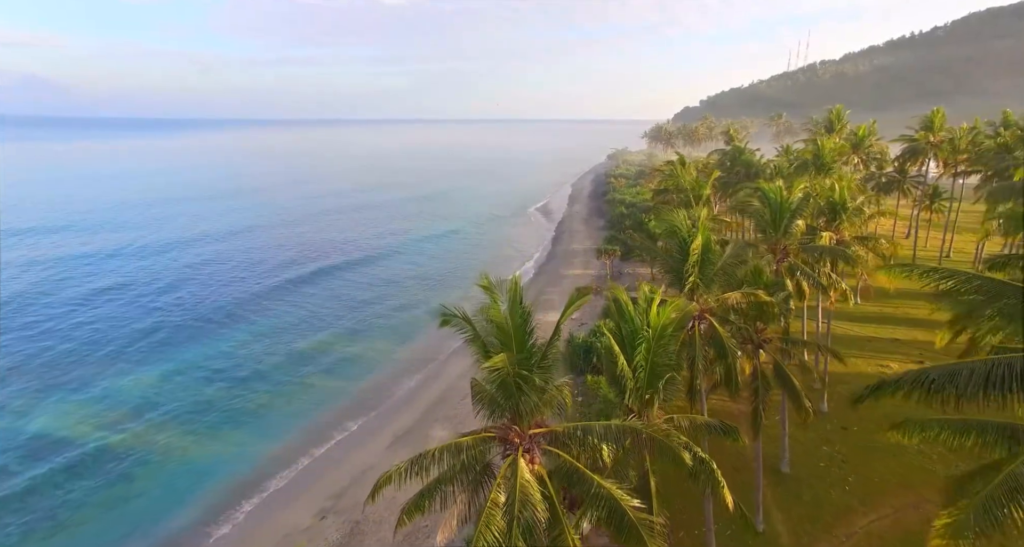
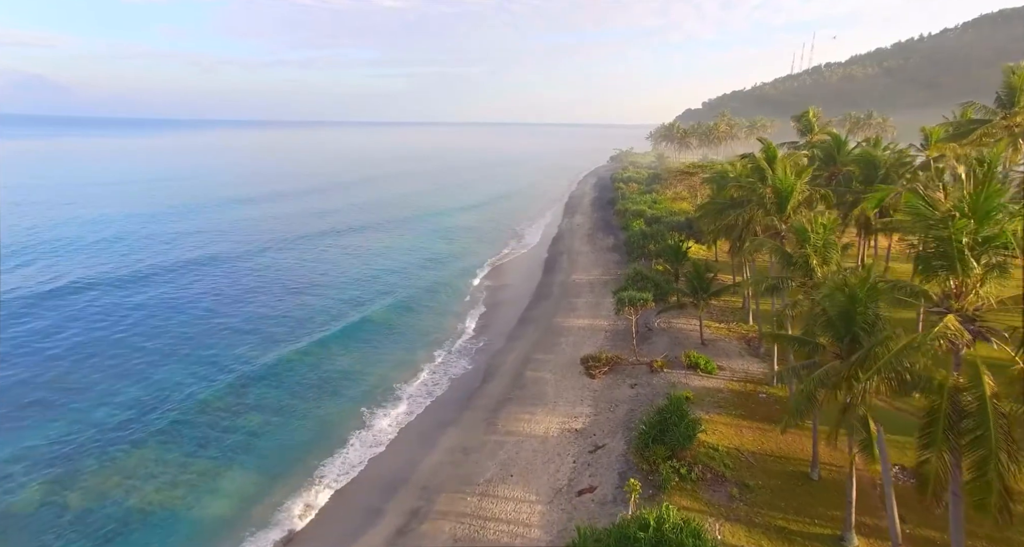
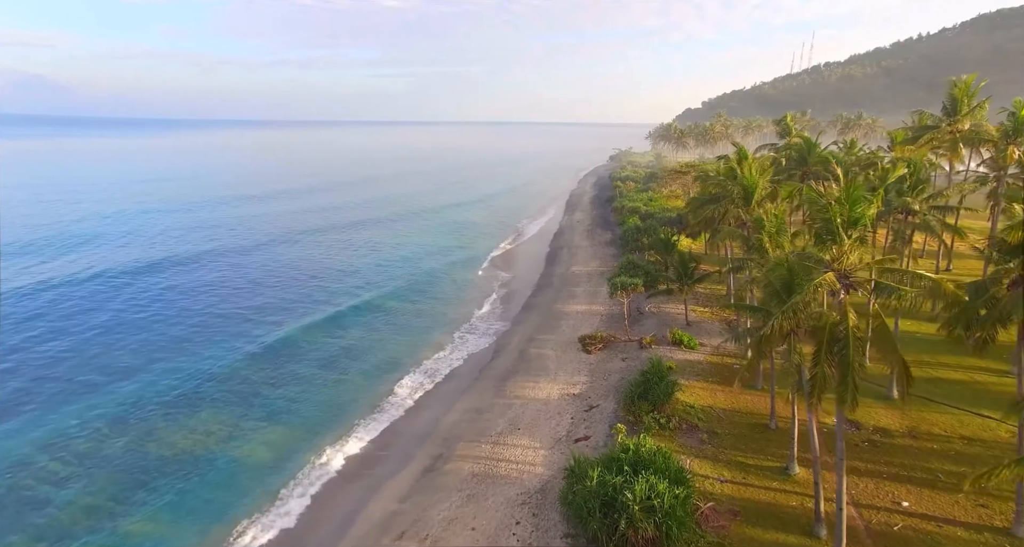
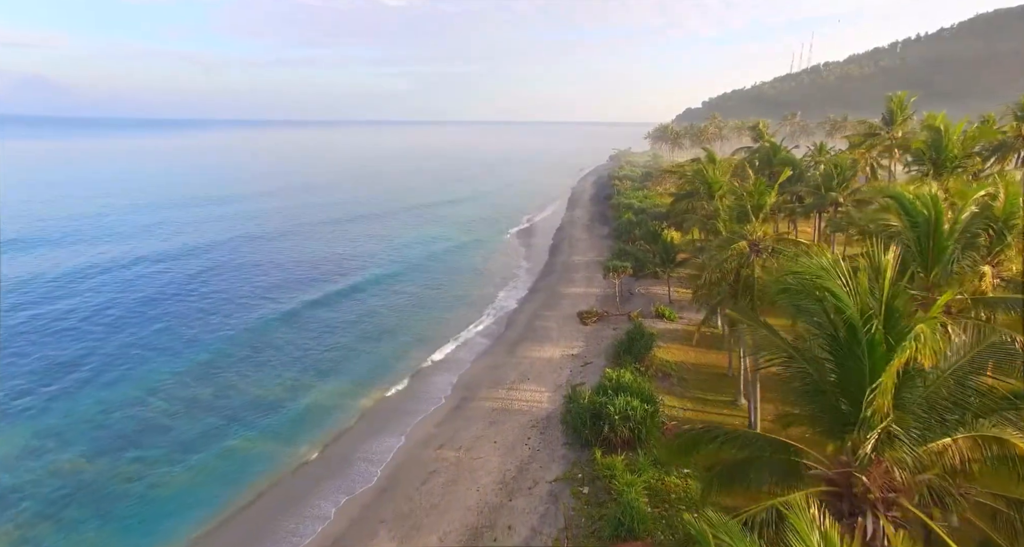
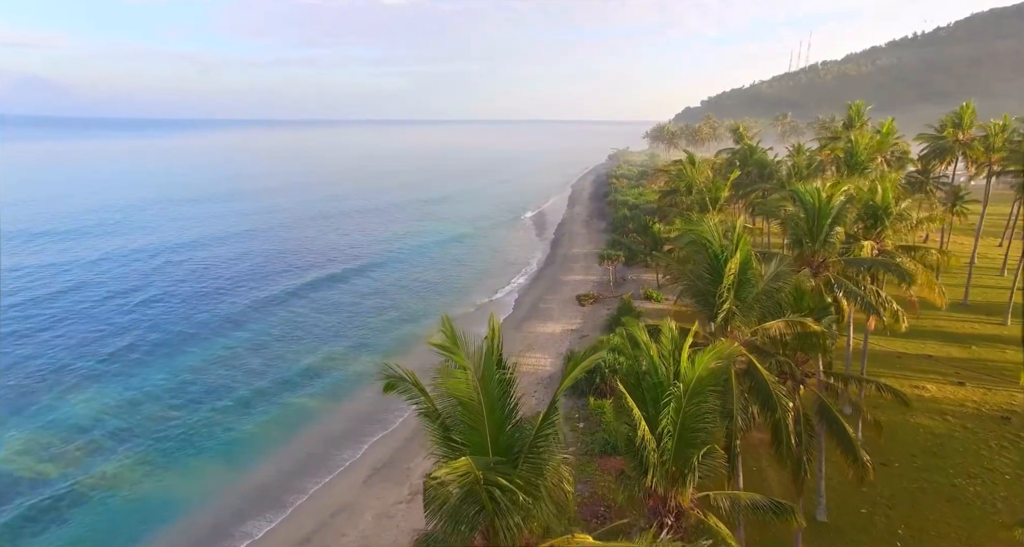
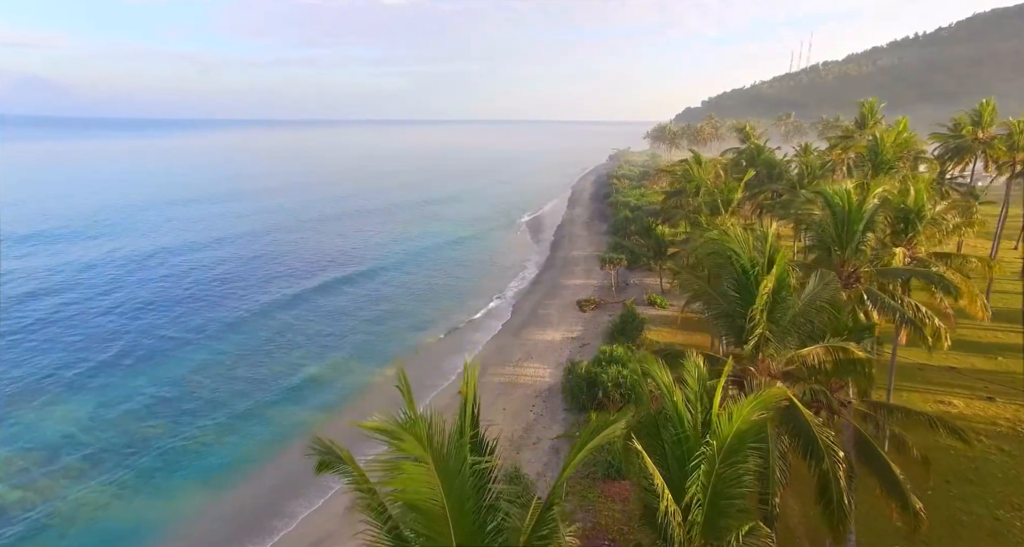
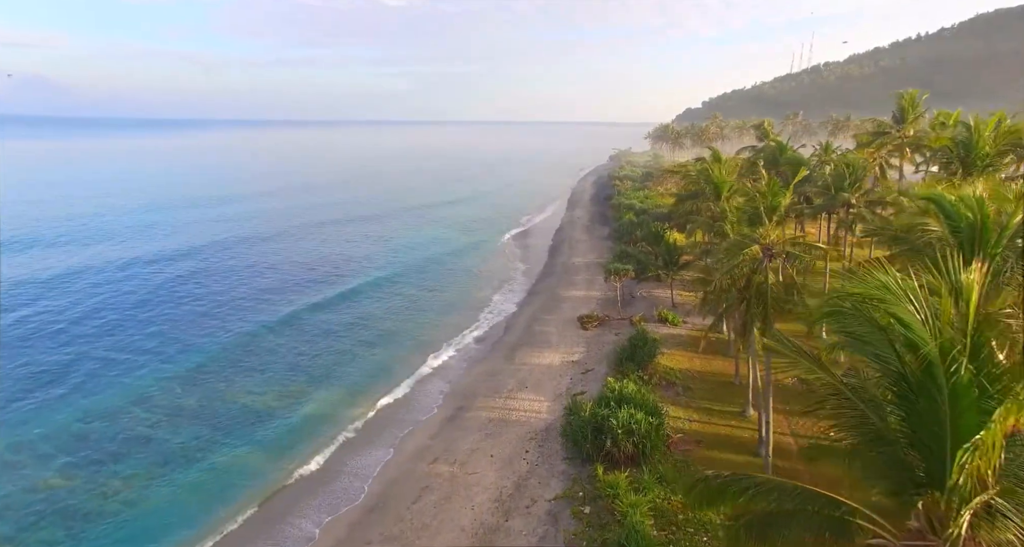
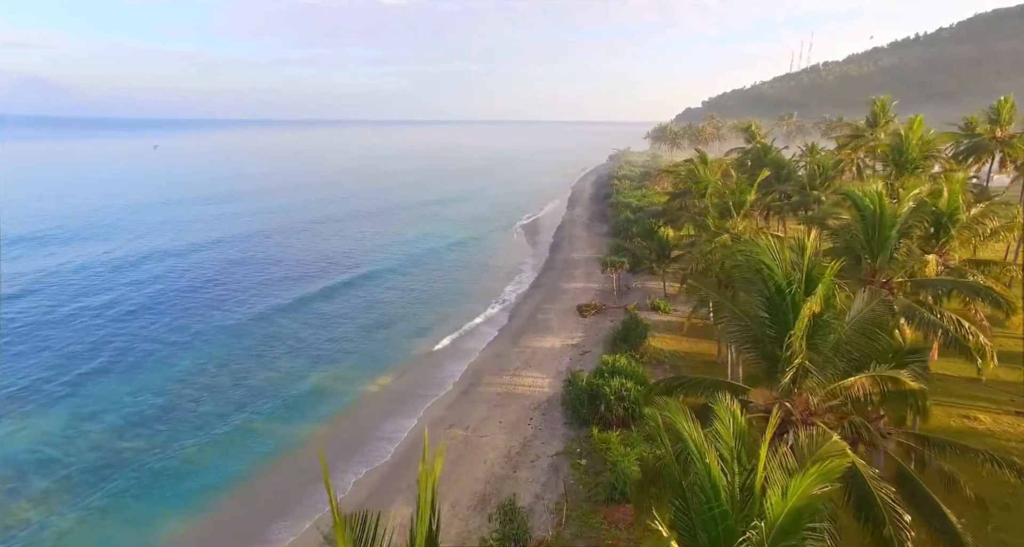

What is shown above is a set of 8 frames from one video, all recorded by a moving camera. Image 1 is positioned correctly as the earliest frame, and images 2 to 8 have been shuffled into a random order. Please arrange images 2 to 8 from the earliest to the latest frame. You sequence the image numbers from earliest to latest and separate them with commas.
5, 6, 8, 4, 7, 3, 2
